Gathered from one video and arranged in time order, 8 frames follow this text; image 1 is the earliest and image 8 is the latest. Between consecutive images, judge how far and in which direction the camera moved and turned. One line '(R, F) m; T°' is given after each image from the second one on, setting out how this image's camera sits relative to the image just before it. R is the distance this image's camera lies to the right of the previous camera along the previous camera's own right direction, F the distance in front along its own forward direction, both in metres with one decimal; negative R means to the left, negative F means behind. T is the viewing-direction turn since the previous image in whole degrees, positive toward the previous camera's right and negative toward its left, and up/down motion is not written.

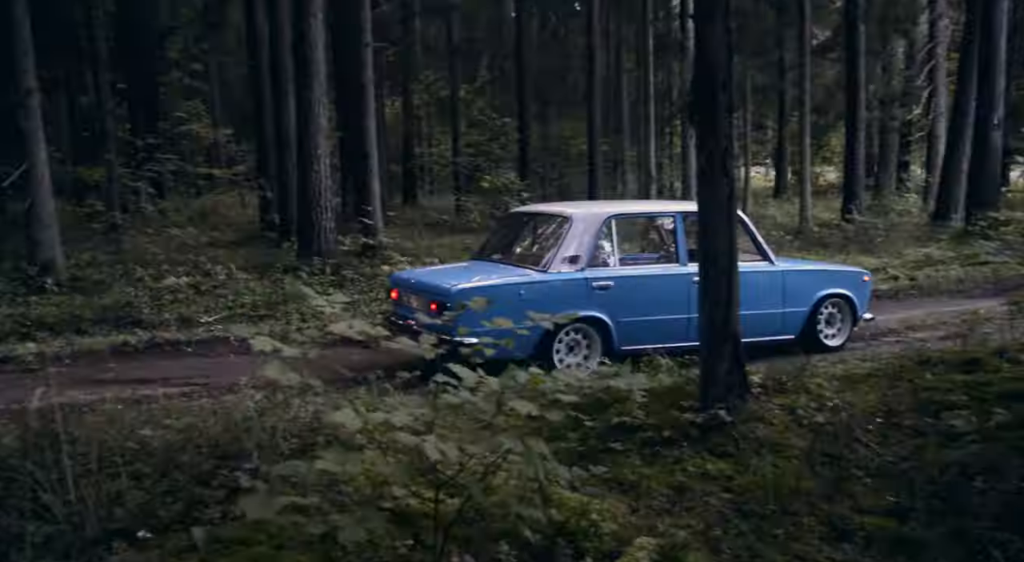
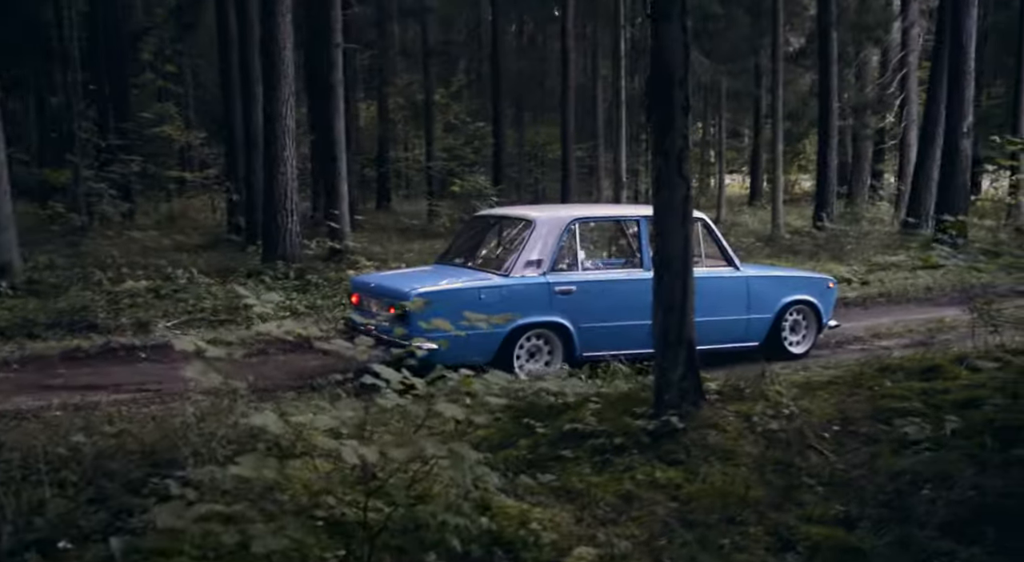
(+0.2, +0.1) m; +1°
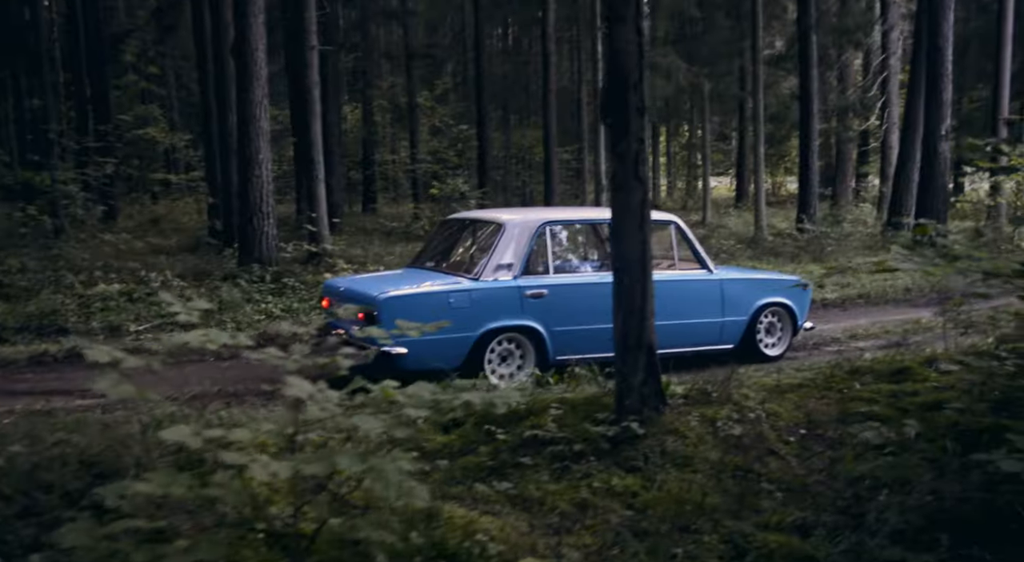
(+0.2, +0.1) m; +1°
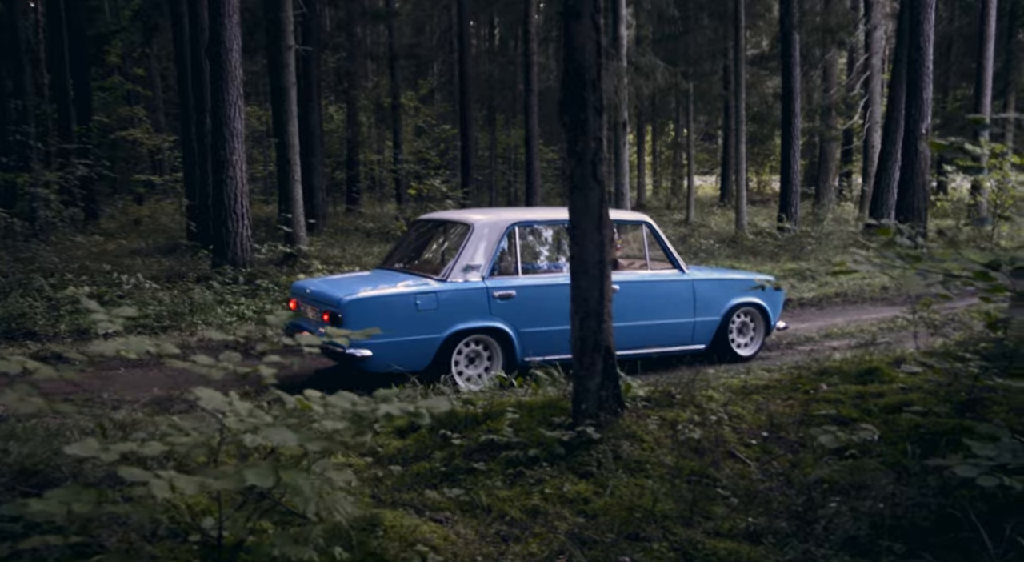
(+0.2, +0.1) m; +1°
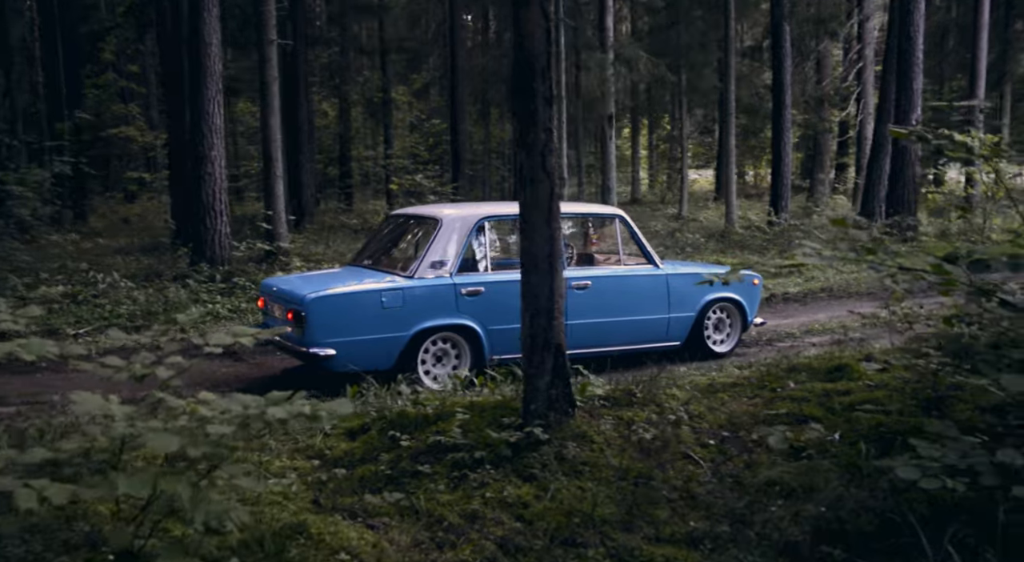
(+0.3, +0.1) m; 0°
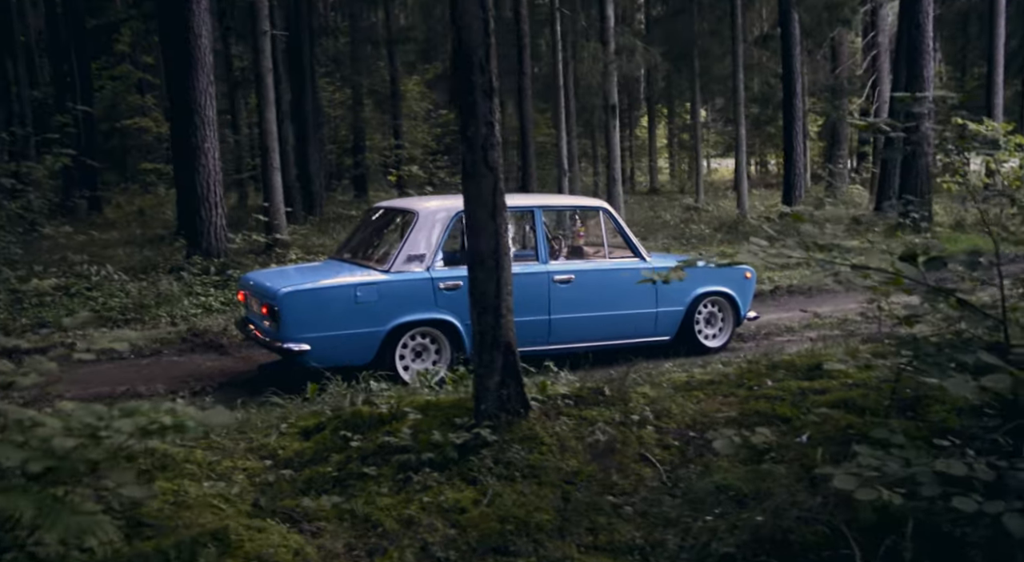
(+0.4, +0.1) m; -1°
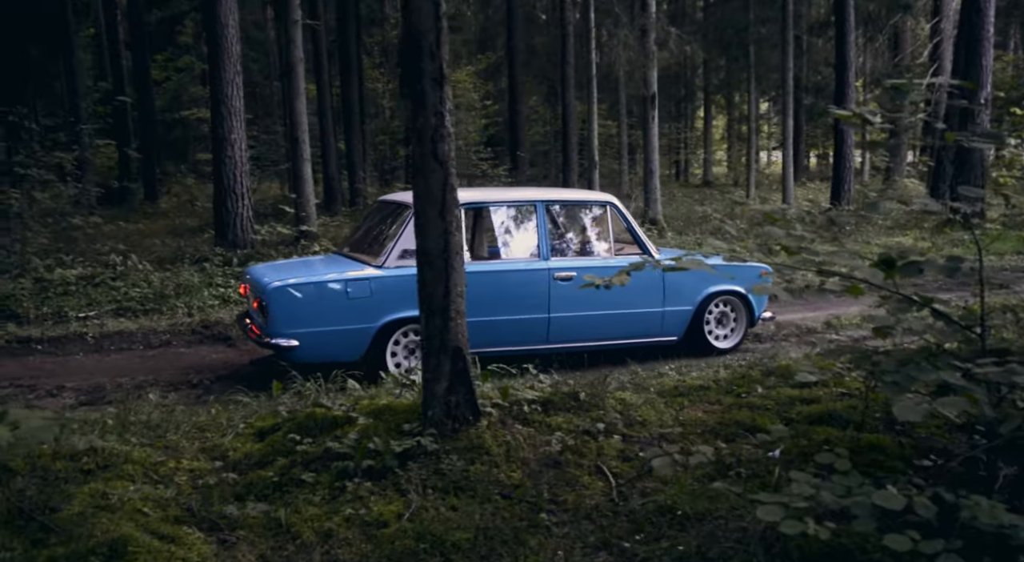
(+0.6, +0.2) m; -4°
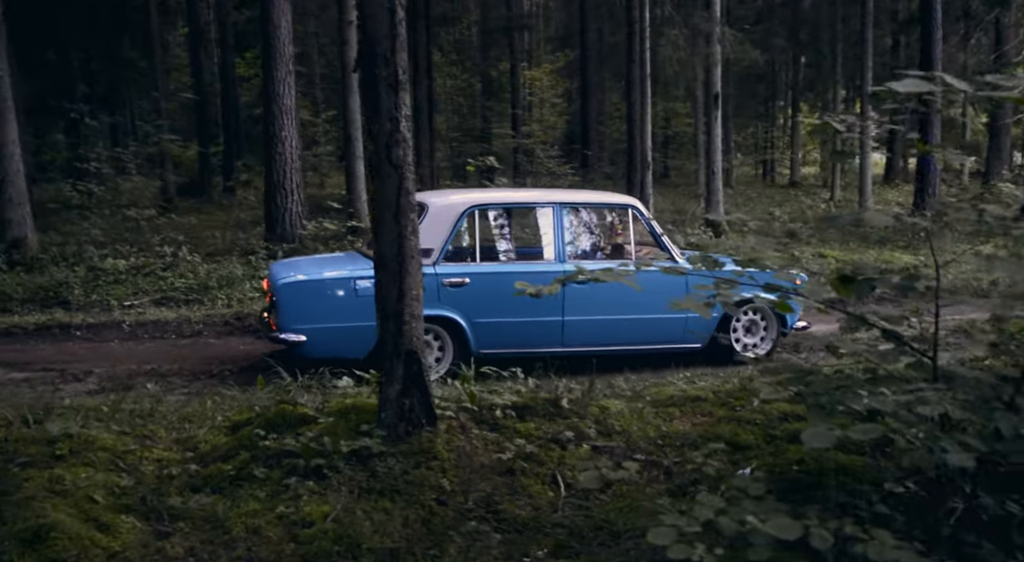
(+0.6, +0.1) m; -5°
